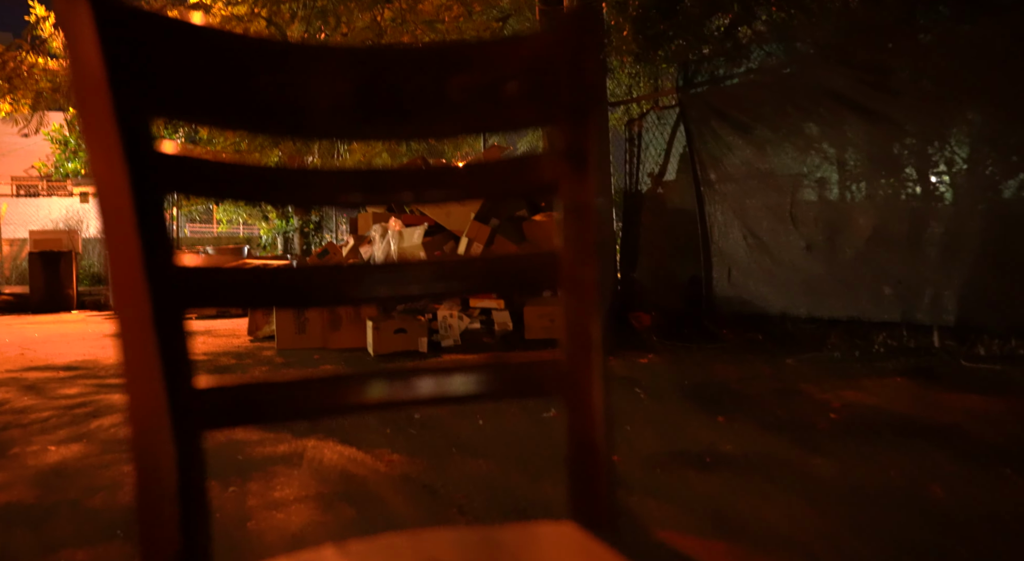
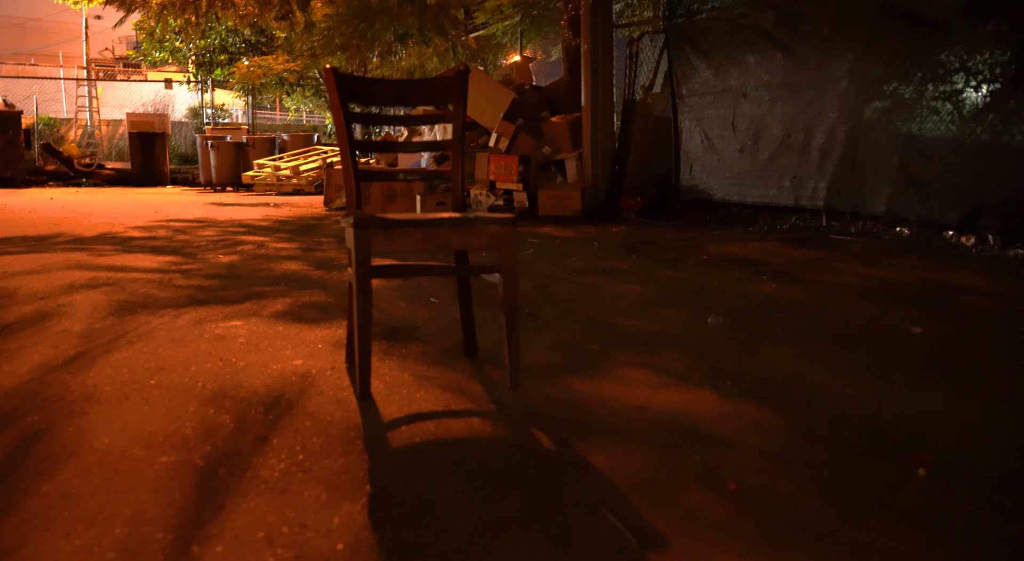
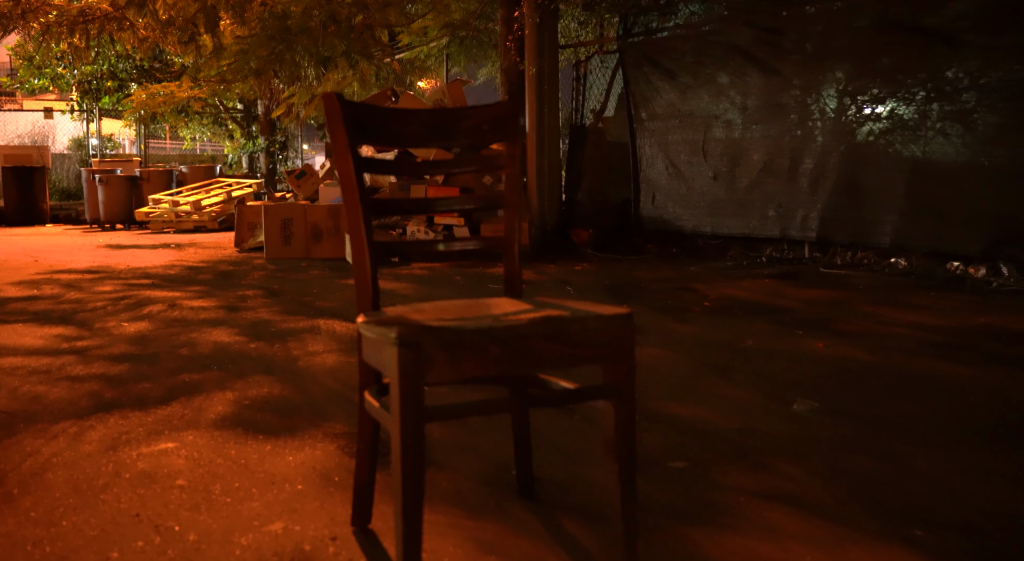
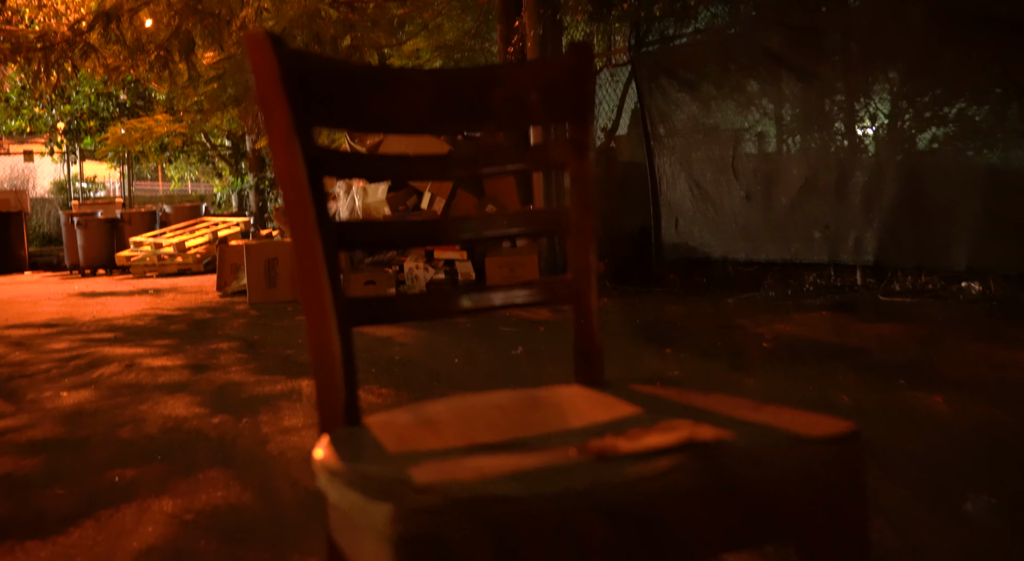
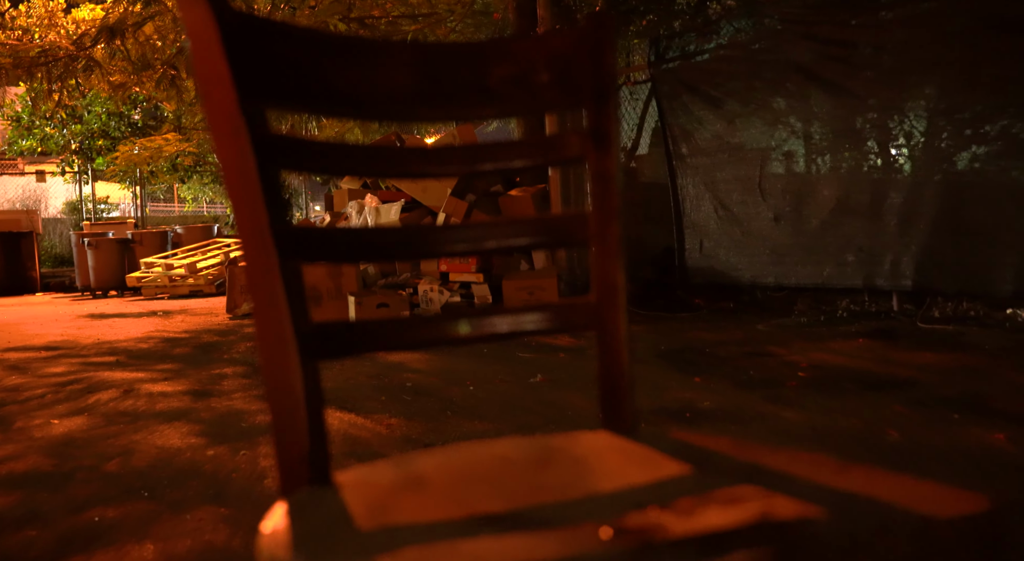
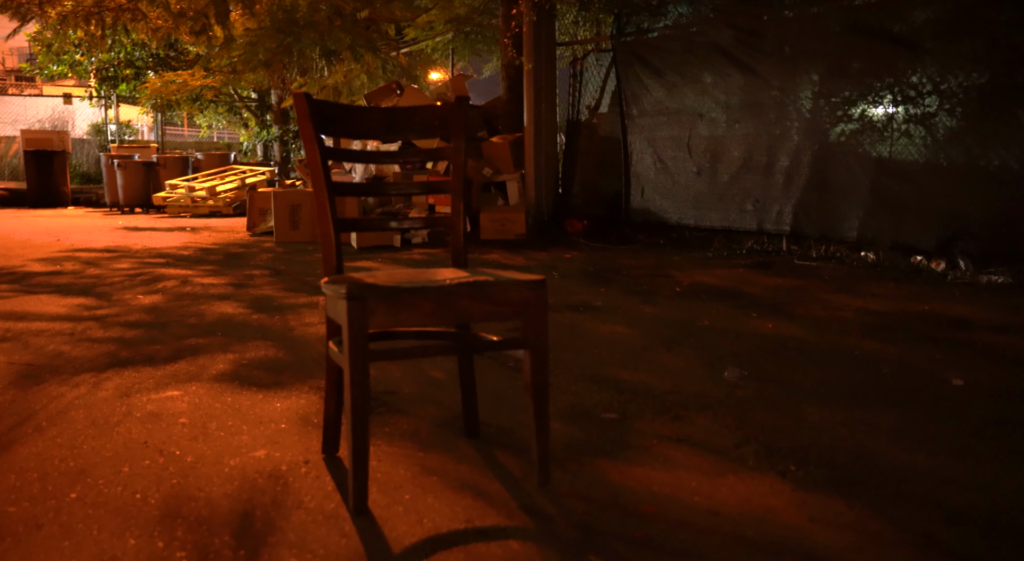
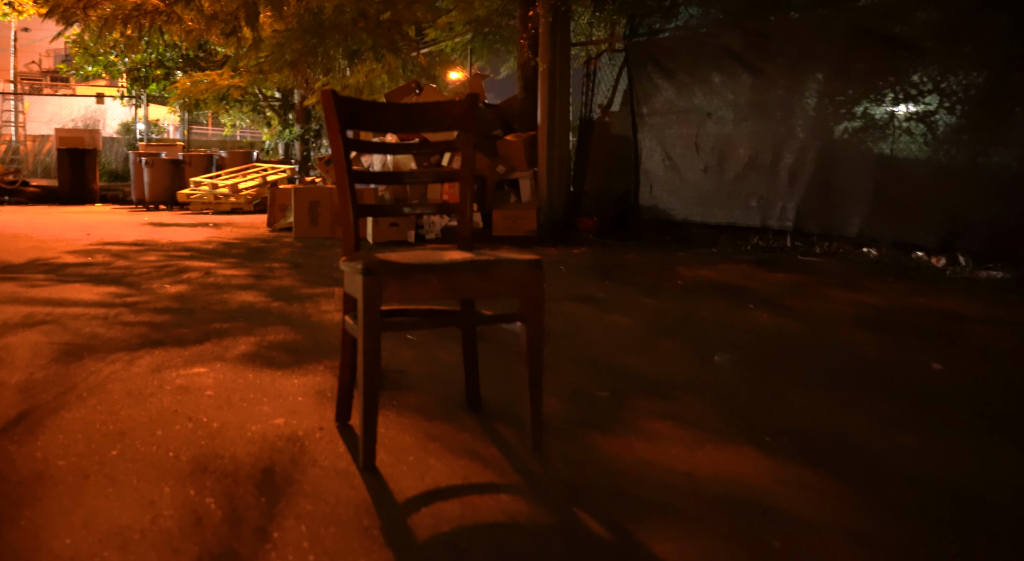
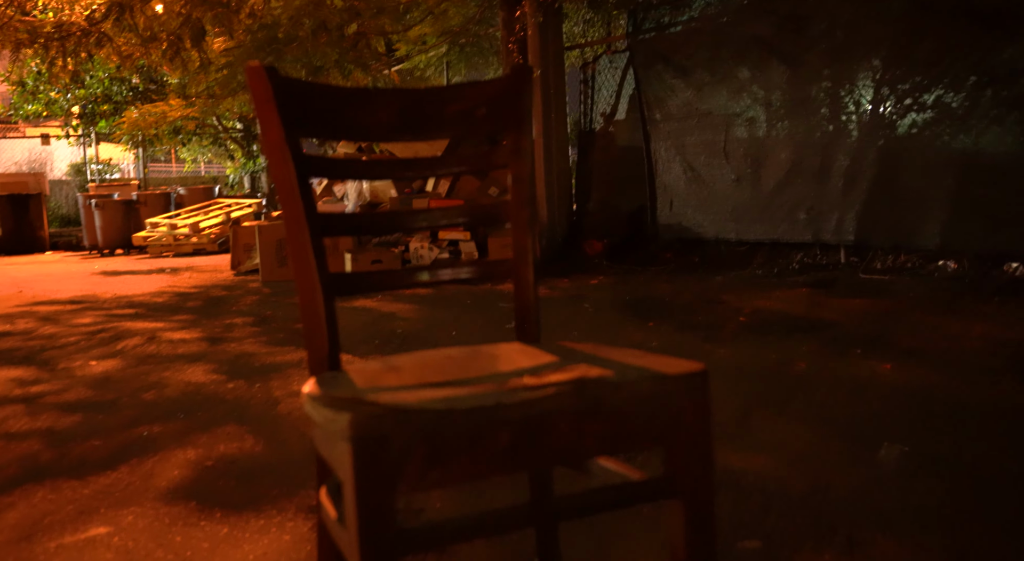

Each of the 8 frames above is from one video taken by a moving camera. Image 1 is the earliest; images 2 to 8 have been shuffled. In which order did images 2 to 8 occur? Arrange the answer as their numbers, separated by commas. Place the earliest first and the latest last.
5, 4, 8, 3, 6, 7, 2
